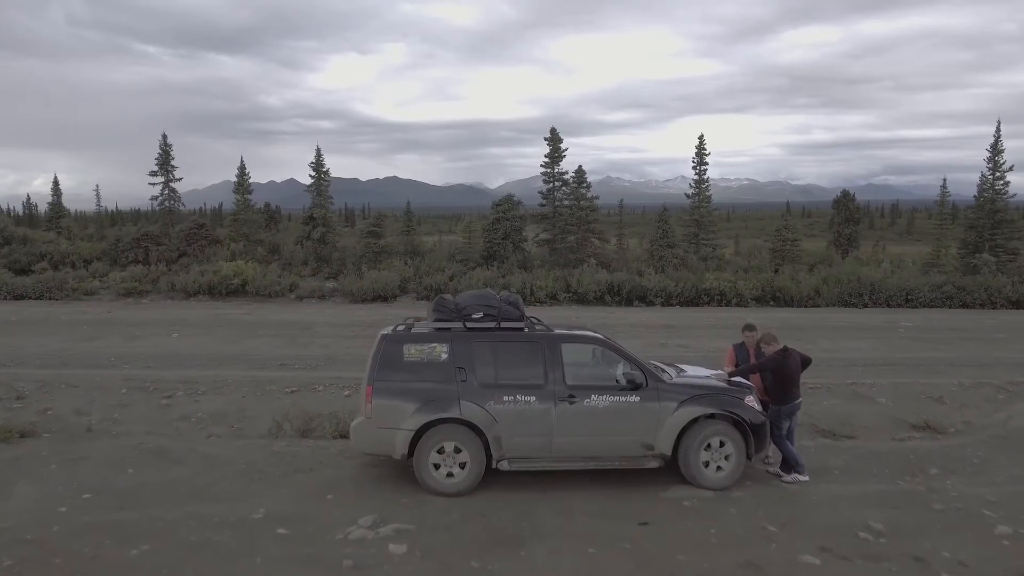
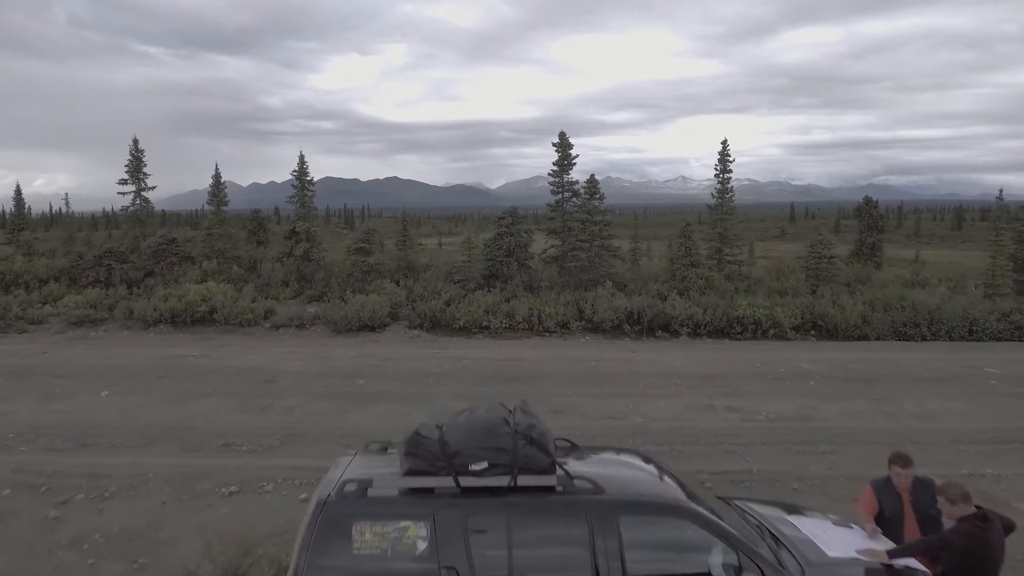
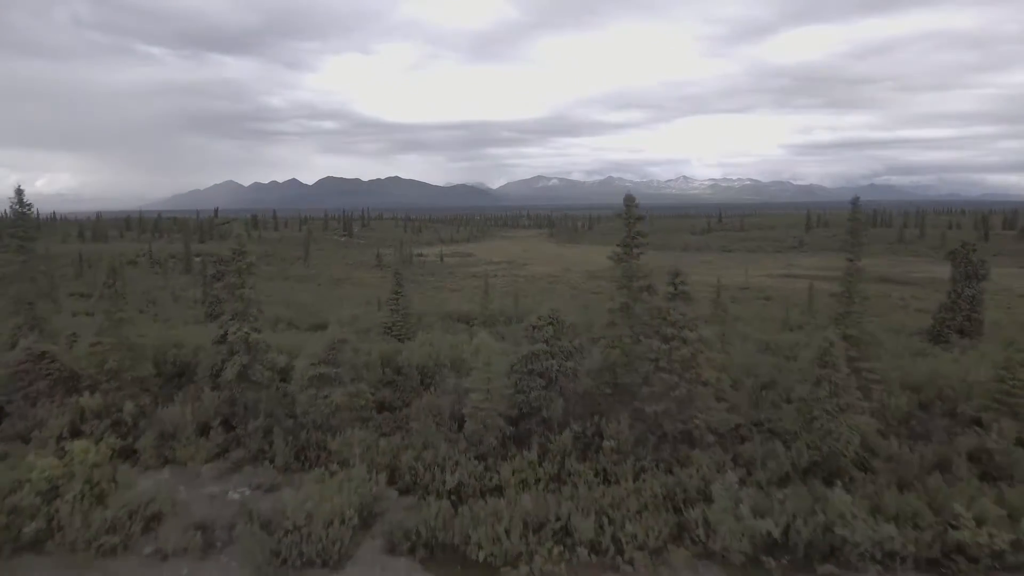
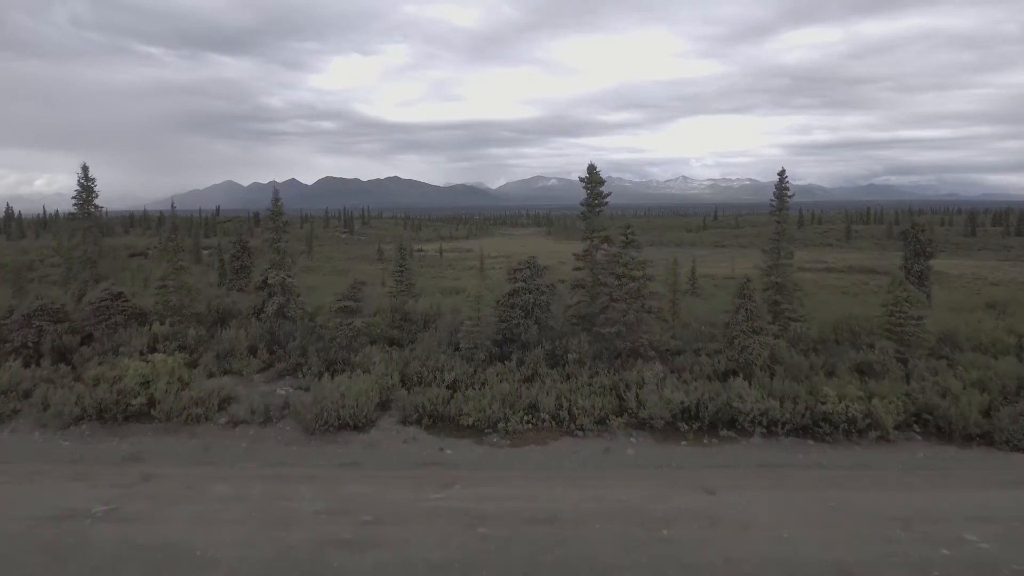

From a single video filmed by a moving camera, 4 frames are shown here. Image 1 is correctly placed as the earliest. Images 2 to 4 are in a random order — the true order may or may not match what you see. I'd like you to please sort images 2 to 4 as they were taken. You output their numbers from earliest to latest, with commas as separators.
2, 4, 3
